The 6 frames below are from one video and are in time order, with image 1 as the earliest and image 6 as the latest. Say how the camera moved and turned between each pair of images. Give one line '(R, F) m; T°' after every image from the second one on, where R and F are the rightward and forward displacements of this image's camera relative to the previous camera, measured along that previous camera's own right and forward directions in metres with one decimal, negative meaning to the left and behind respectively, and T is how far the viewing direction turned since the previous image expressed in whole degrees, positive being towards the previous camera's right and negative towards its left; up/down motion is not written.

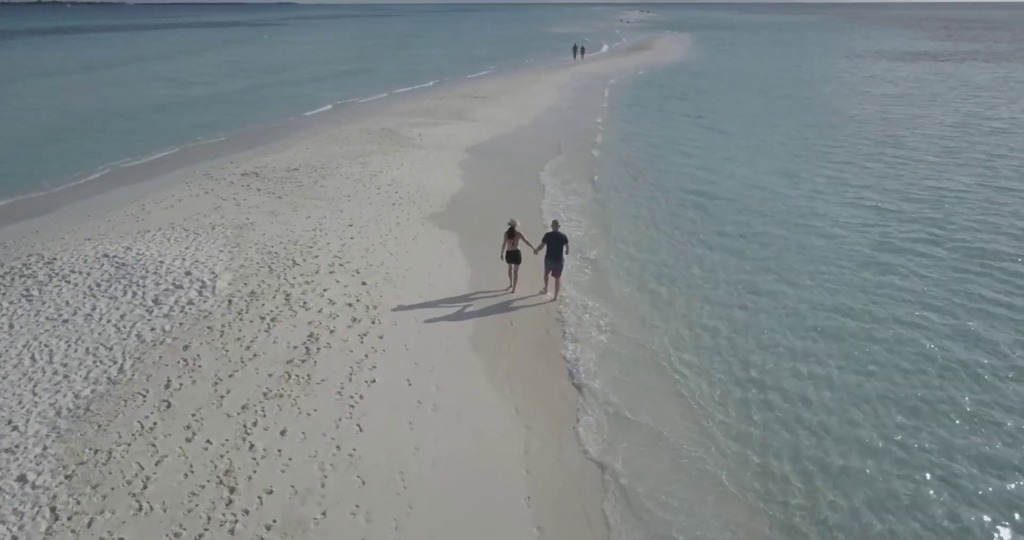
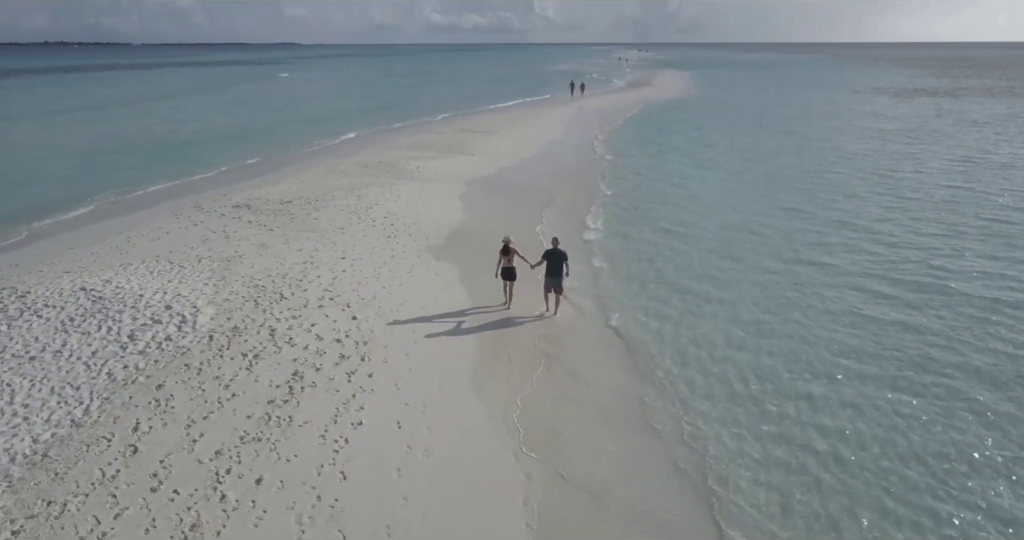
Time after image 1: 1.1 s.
(0.0, +0.6) m; 0°
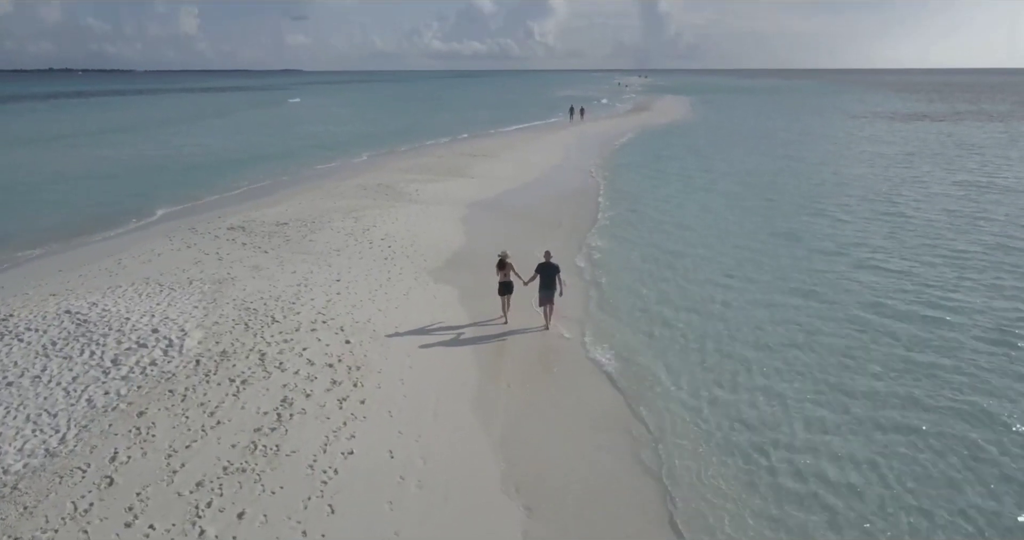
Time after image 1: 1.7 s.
(0.0, +0.3) m; 0°
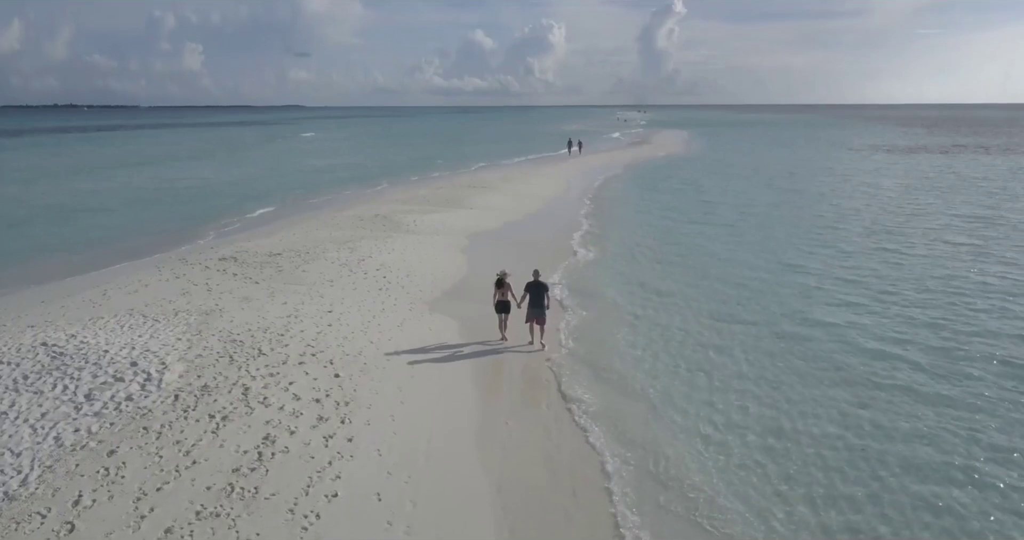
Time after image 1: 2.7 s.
(0.0, +0.4) m; 0°
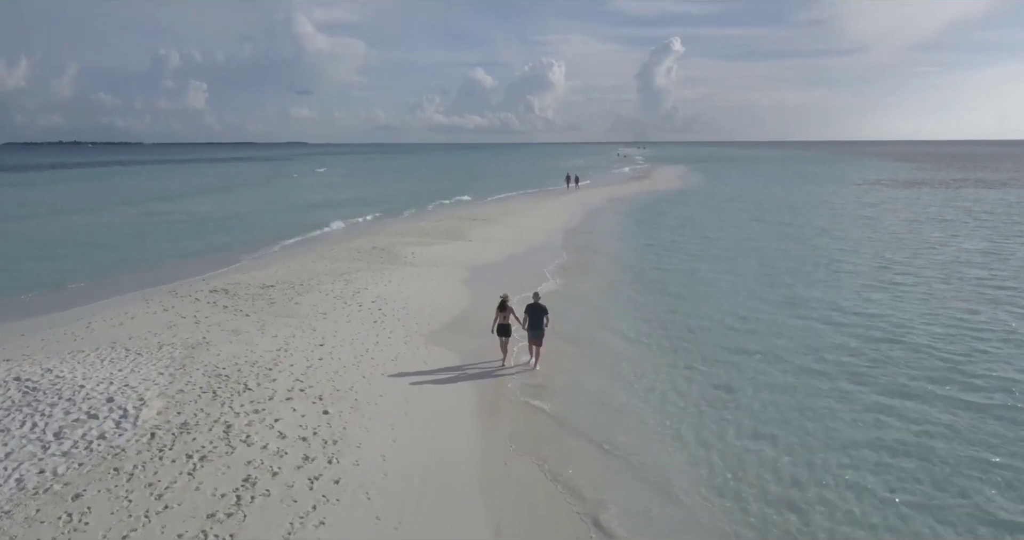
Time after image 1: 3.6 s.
(0.0, +0.4) m; 0°
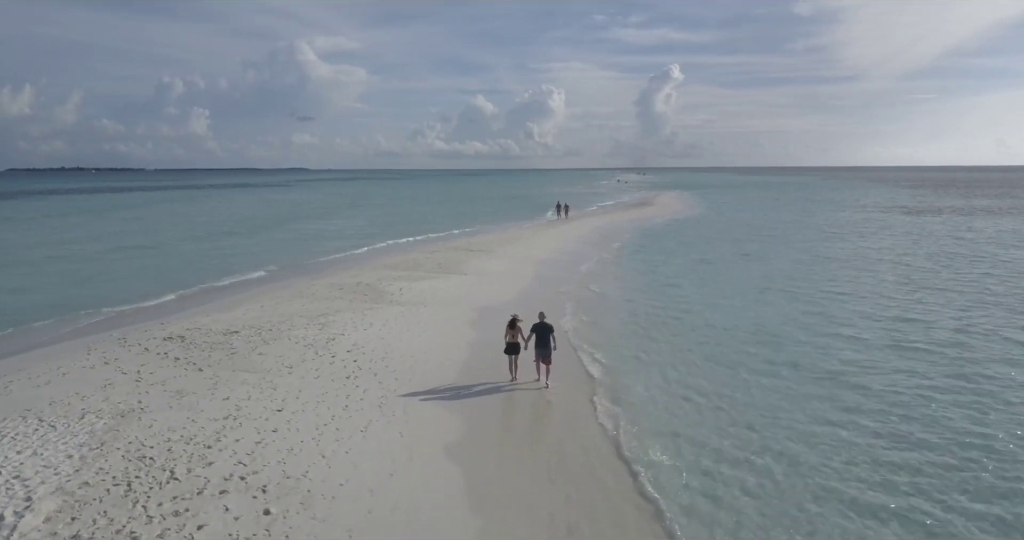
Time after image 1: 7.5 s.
(+0.1, +1.9) m; 0°
